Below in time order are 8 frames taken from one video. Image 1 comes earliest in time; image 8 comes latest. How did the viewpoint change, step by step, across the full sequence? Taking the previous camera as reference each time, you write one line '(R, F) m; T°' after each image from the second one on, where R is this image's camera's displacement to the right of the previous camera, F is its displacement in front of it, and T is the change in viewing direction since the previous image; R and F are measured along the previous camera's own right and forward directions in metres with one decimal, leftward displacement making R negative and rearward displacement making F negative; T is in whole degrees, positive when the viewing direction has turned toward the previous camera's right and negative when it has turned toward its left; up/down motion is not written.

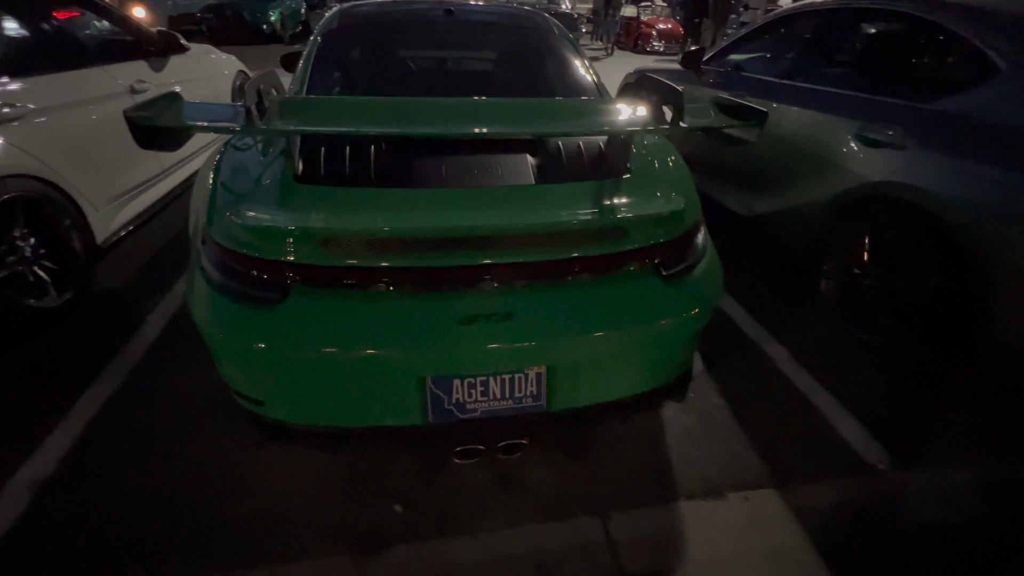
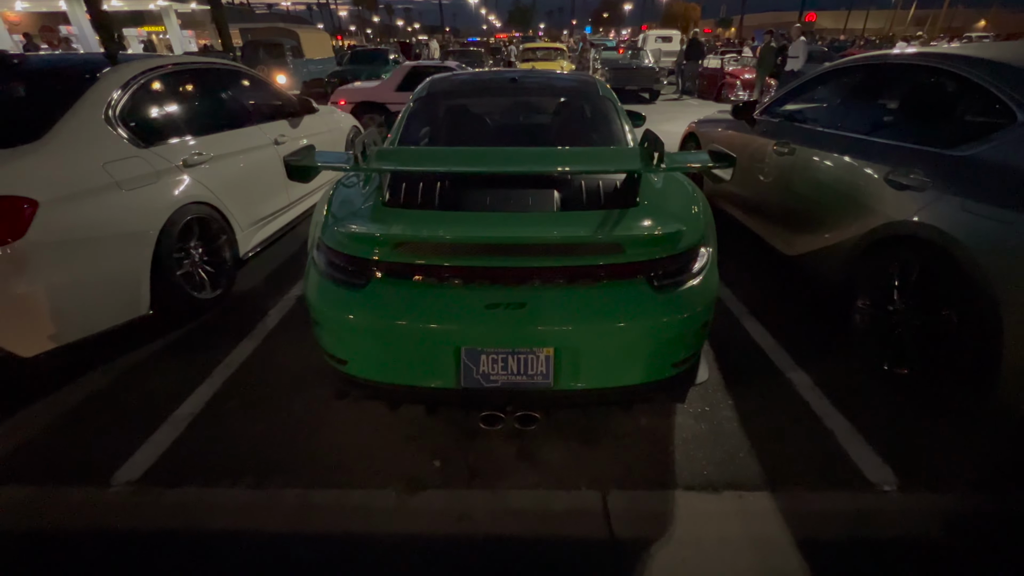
(+0.3, -0.5) m; -10°
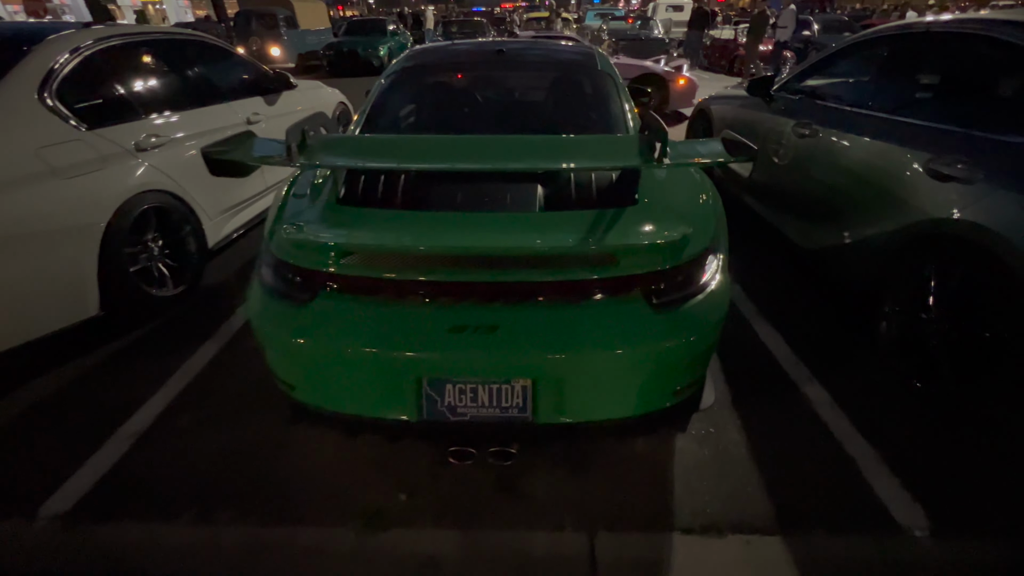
(+0.1, +0.3) m; -1°
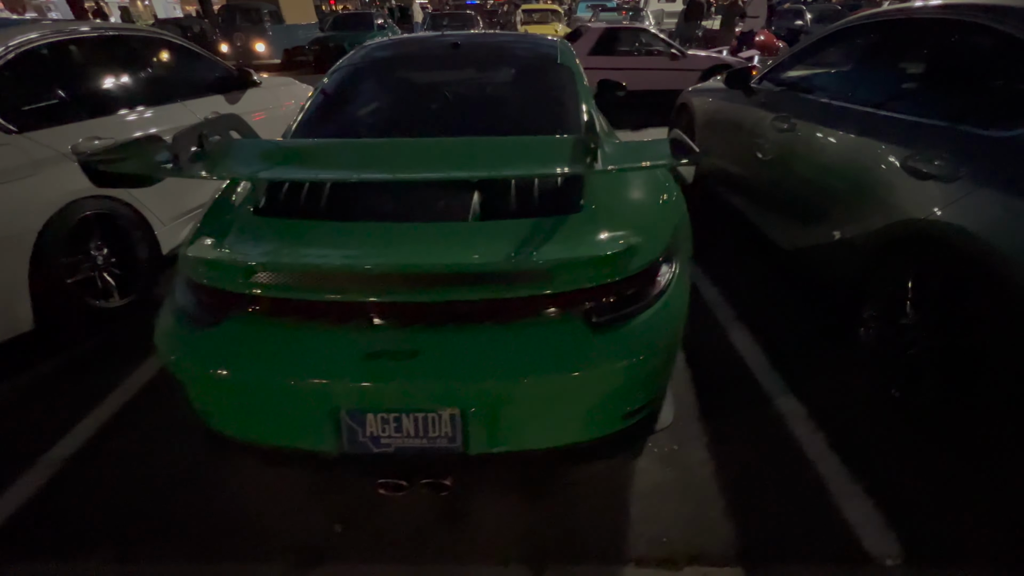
(+0.3, +0.2) m; 0°
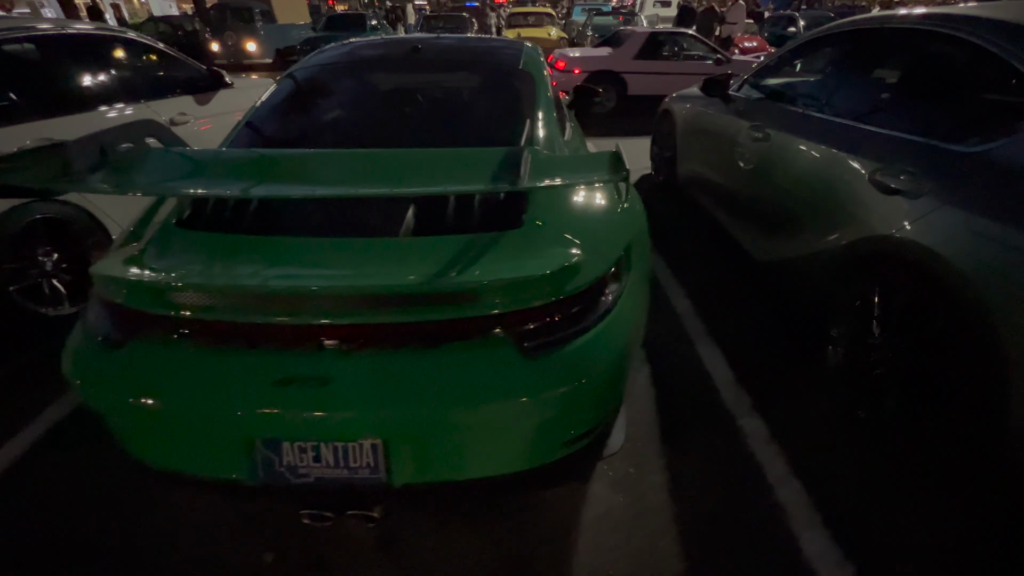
(+0.2, +0.1) m; 0°
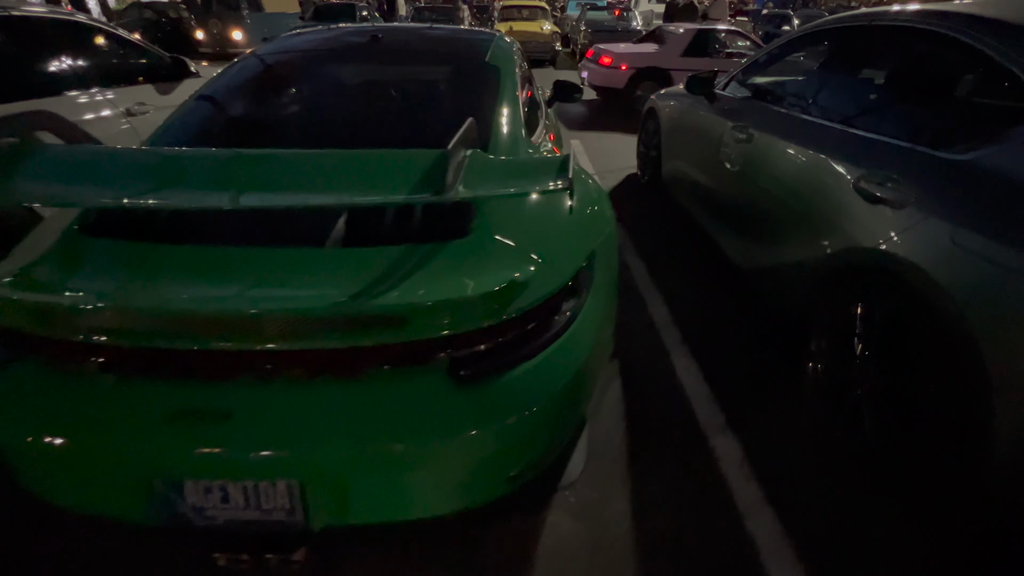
(+0.2, +0.2) m; +1°
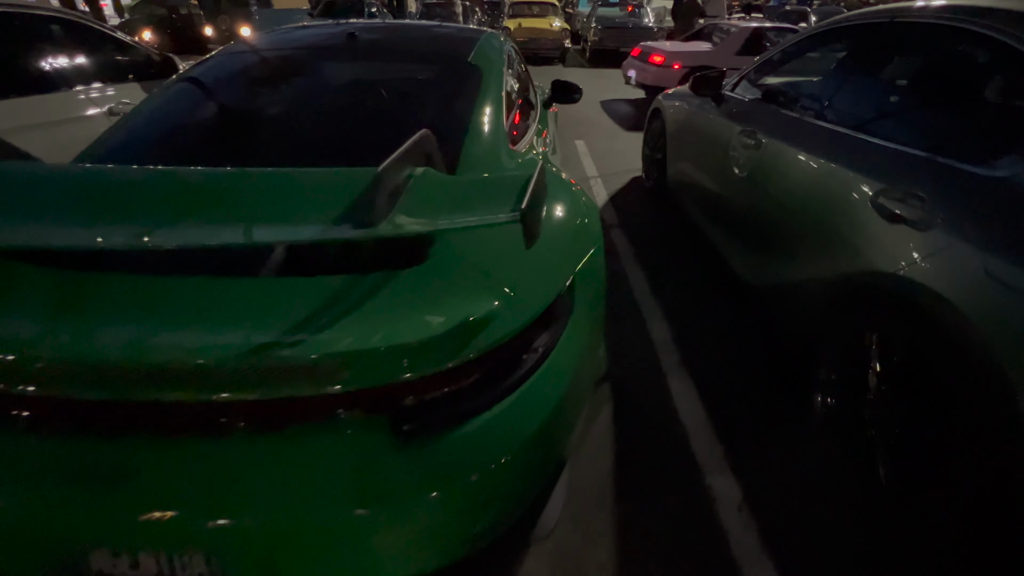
(+0.1, +0.2) m; -1°
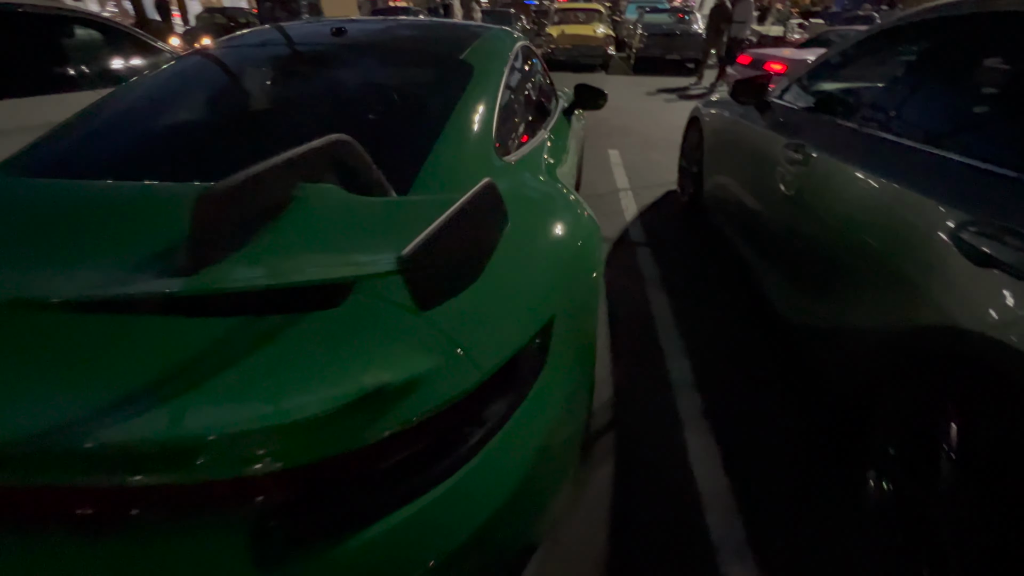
(+0.2, +0.3) m; -5°
